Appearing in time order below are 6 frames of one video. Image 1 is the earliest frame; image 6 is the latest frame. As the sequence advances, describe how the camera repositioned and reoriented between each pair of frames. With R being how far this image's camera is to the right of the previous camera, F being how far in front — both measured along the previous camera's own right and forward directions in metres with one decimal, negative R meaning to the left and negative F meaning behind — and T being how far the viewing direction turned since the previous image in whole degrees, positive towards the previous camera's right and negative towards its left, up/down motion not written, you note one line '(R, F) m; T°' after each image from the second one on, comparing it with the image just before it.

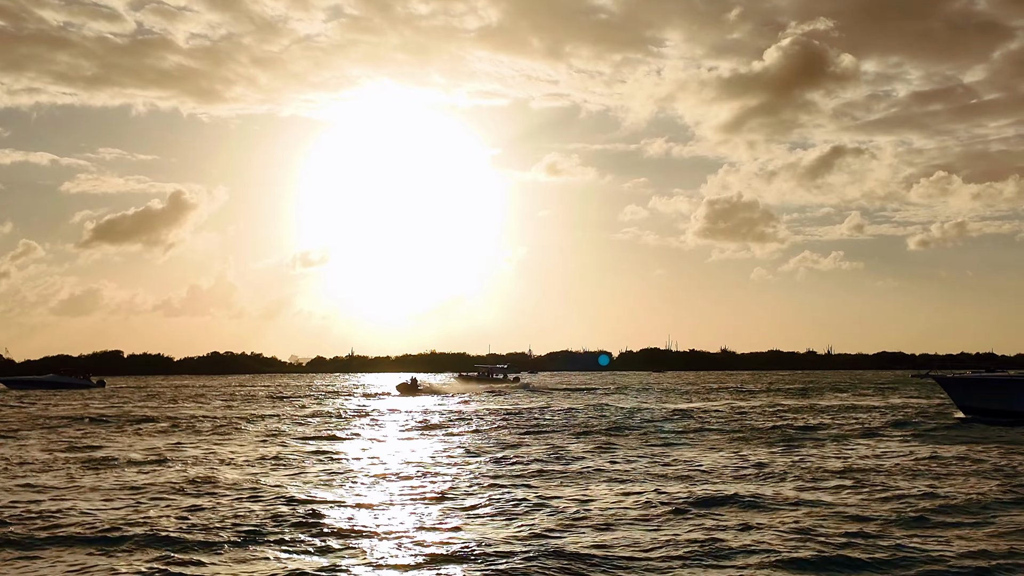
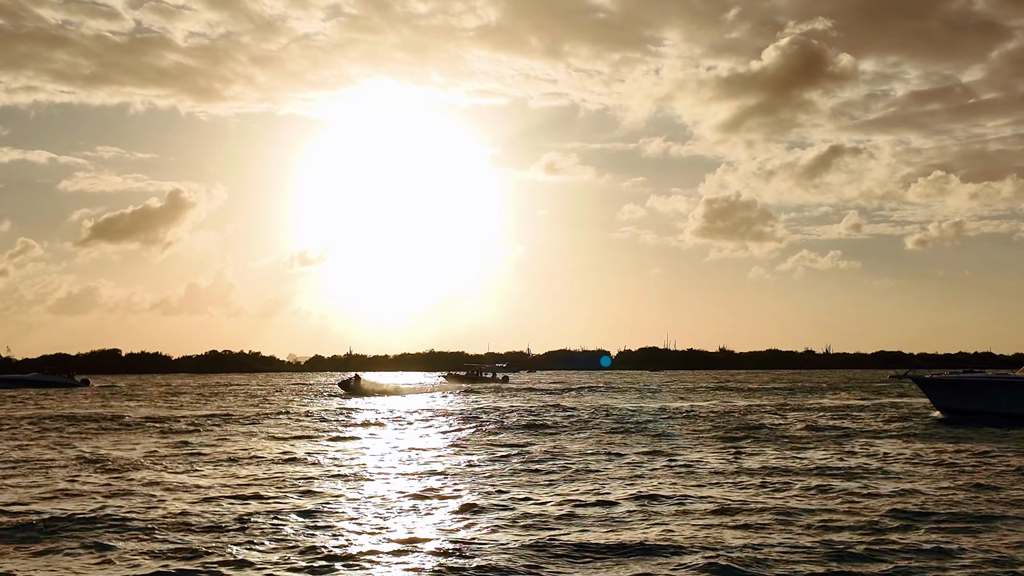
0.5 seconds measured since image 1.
(-5.2, -1.6) m; 0°
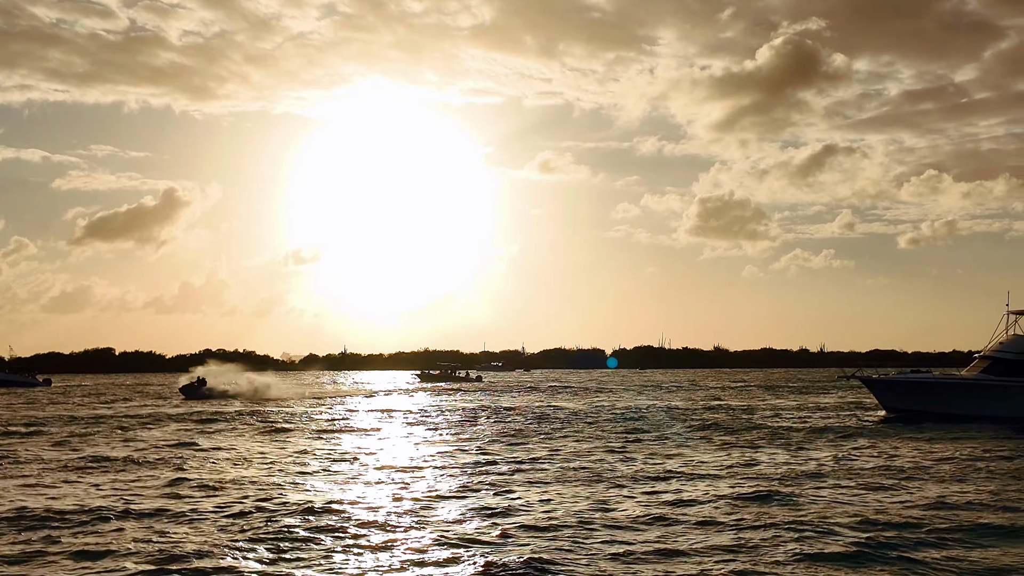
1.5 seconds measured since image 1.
(+2.2, -10.3) m; 0°
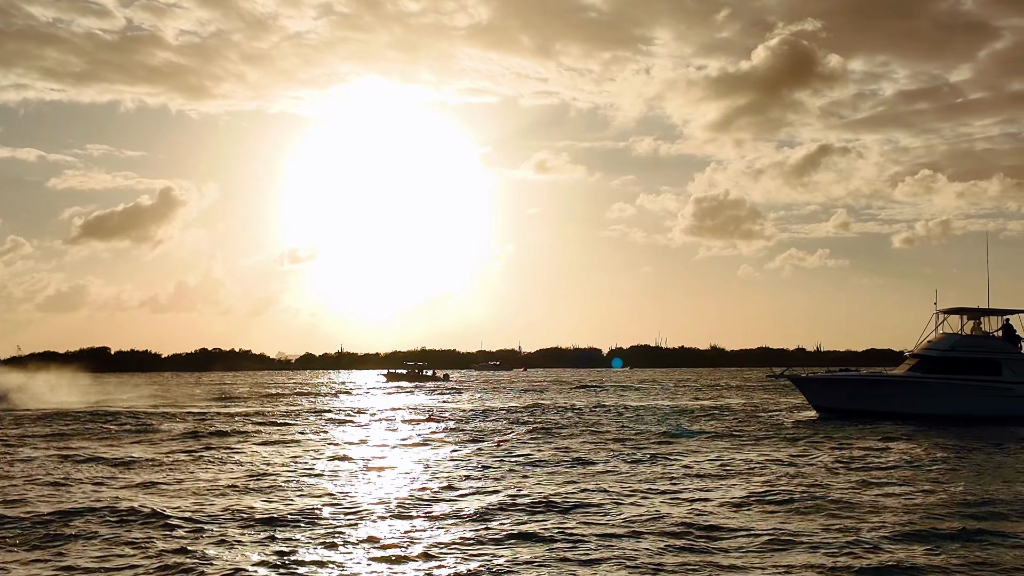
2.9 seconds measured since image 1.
(-0.2, -13.0) m; 0°
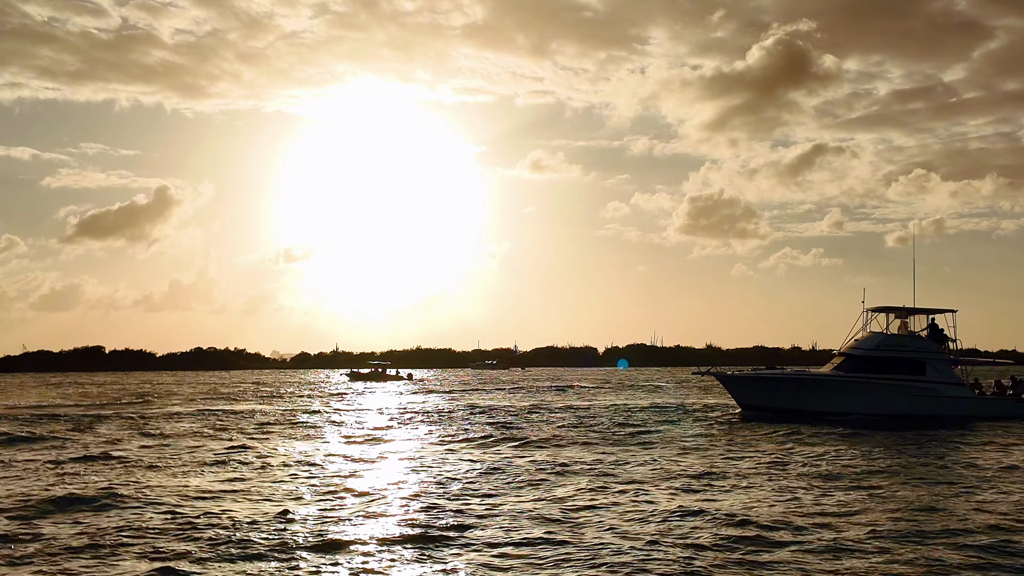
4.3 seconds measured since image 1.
(+3.0, -11.4) m; 0°
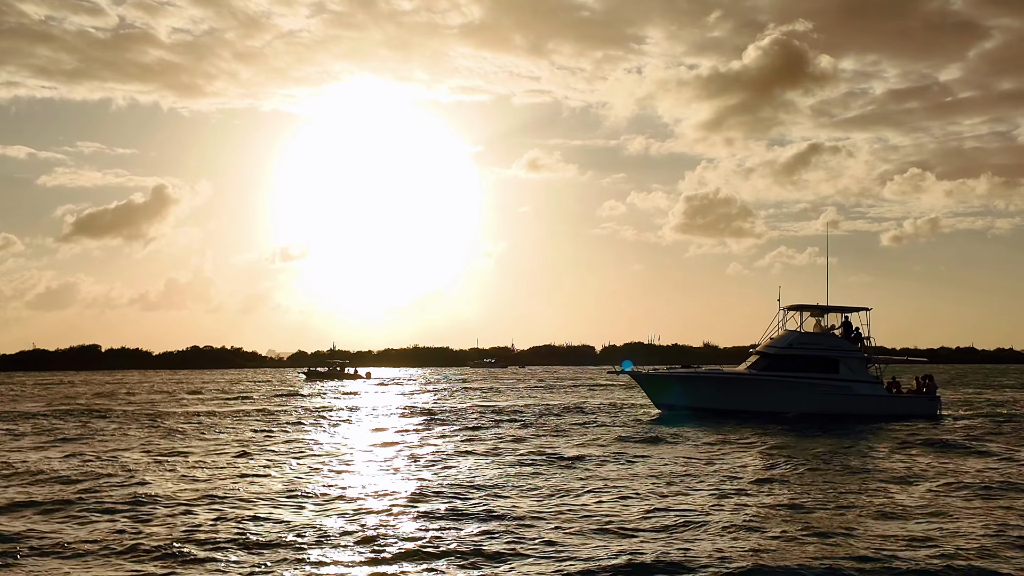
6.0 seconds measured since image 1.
(+1.2, -11.1) m; 0°
